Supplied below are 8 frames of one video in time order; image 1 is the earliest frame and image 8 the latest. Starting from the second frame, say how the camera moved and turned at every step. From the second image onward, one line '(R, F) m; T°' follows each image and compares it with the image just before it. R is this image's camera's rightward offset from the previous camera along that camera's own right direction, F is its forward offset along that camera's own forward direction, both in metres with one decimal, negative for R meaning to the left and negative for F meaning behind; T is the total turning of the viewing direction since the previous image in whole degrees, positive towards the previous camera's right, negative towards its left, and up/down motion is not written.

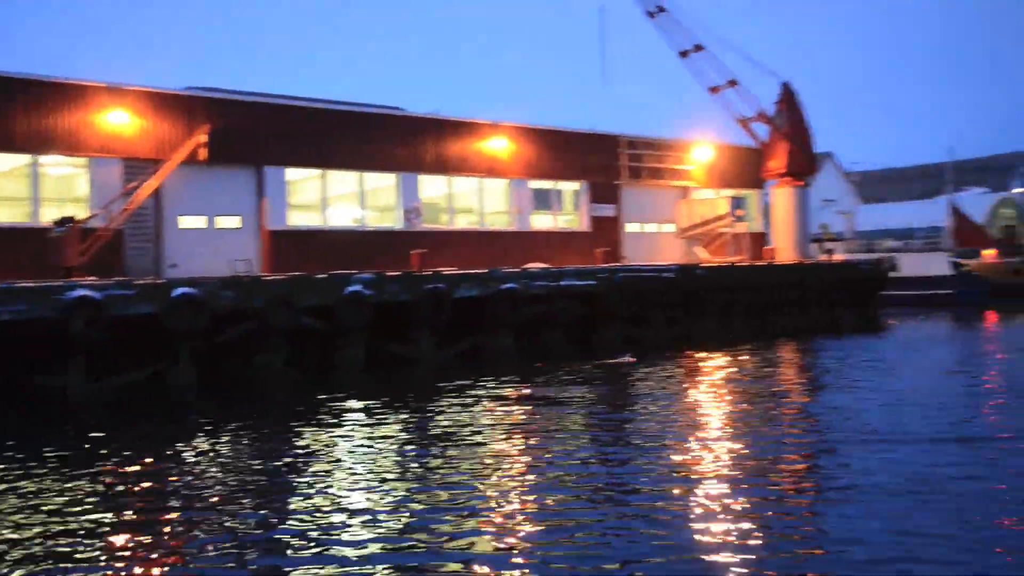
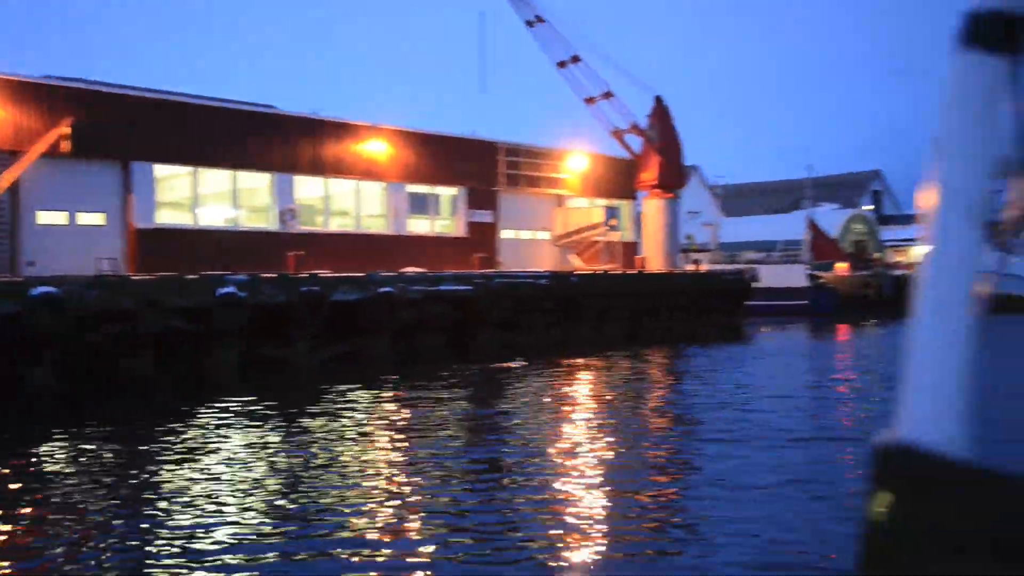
(-0.1, -0.1) m; +8°
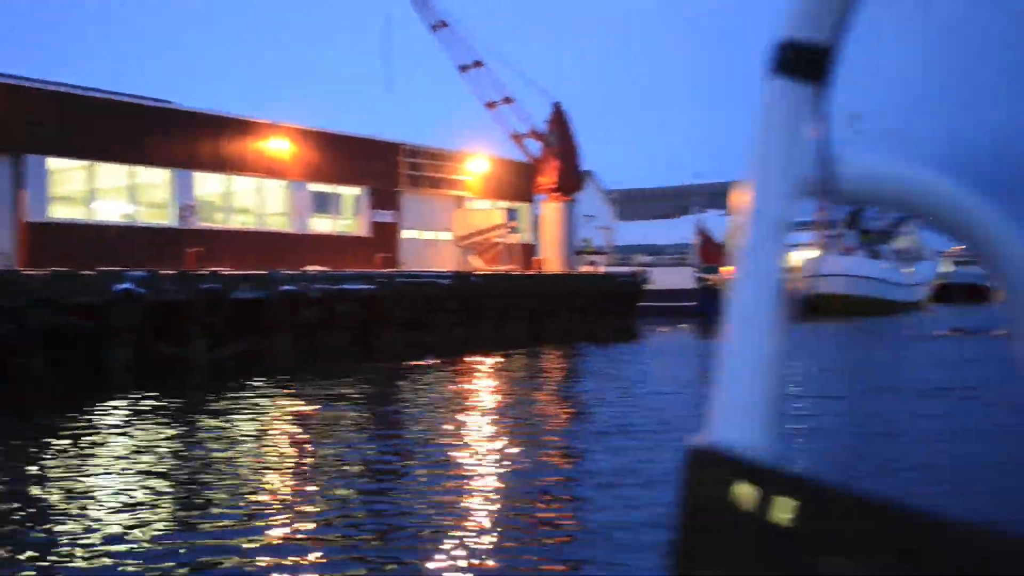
(-0.3, -0.3) m; +7°
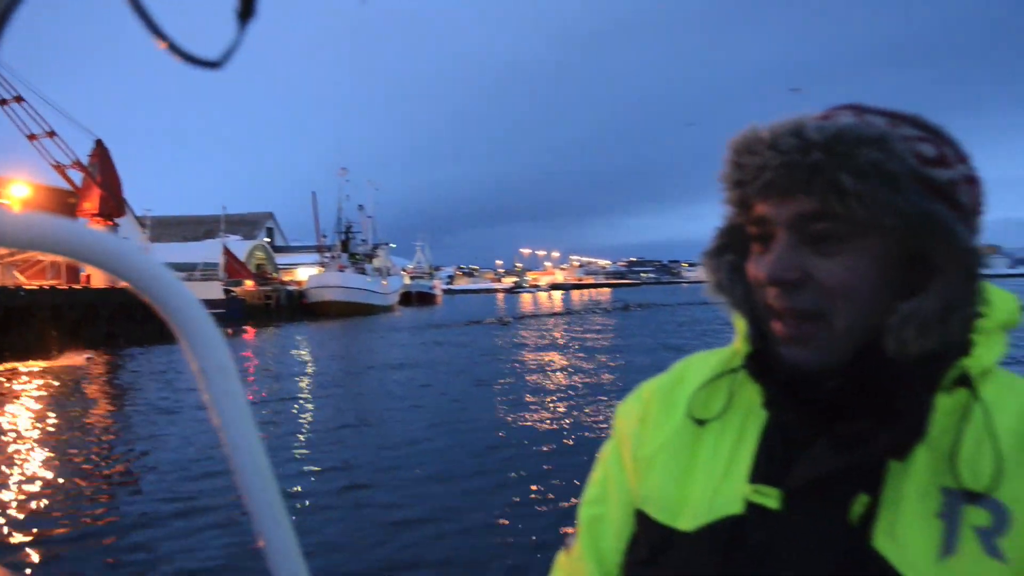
(-1.7, -1.6) m; +17°
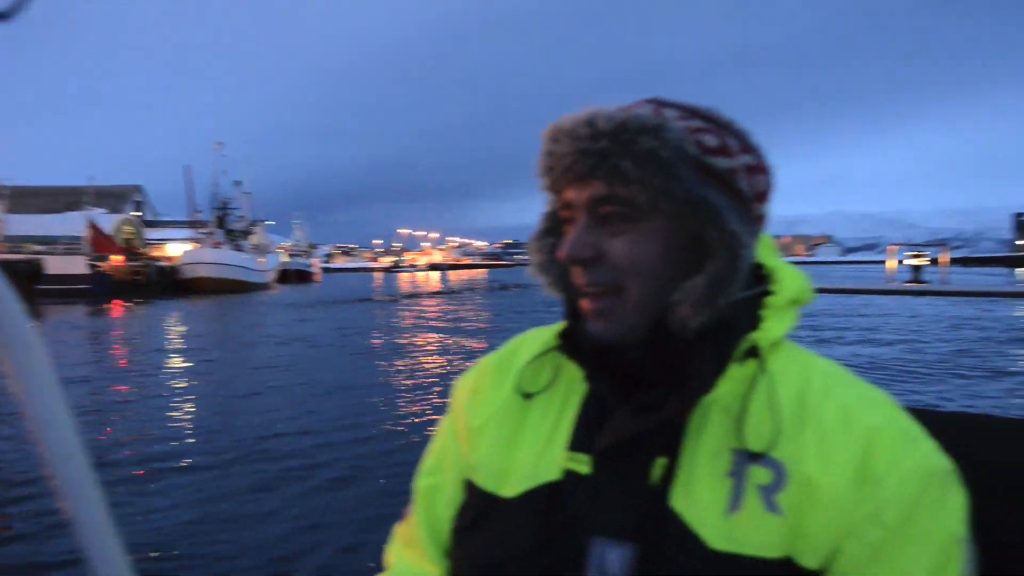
(+0.1, -0.1) m; +5°
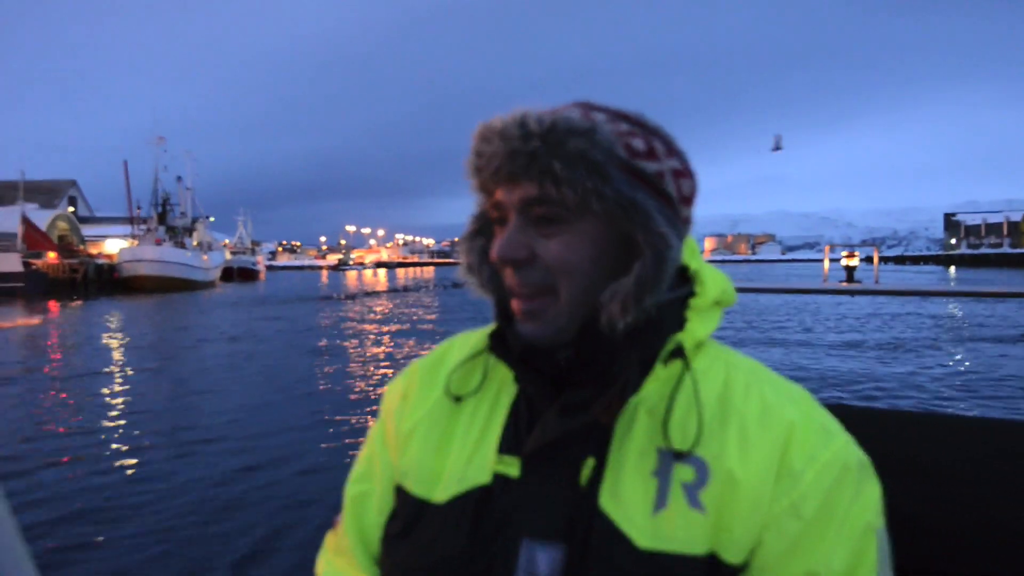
(+0.1, 0.0) m; +2°
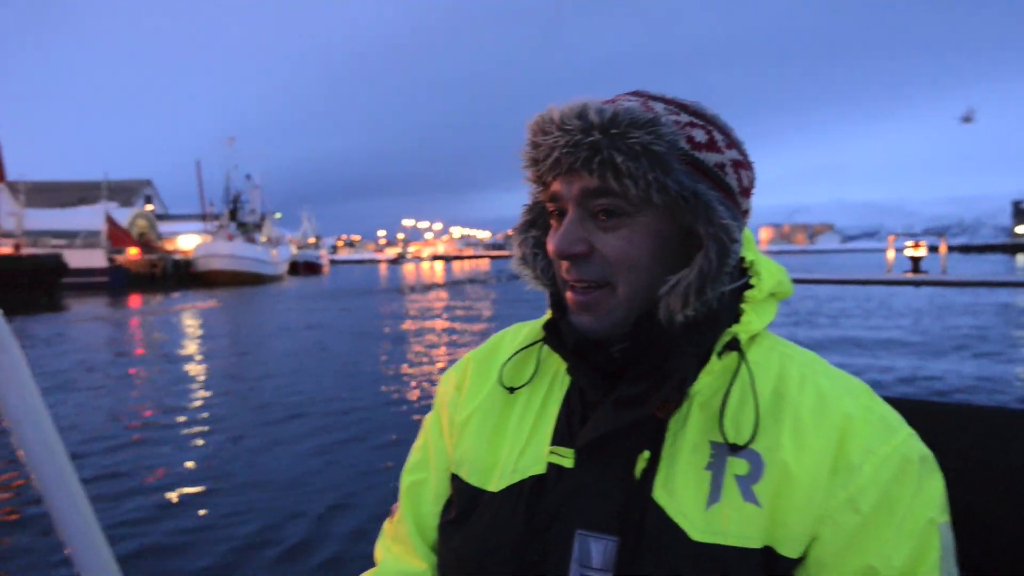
(0.0, 0.0) m; -4°
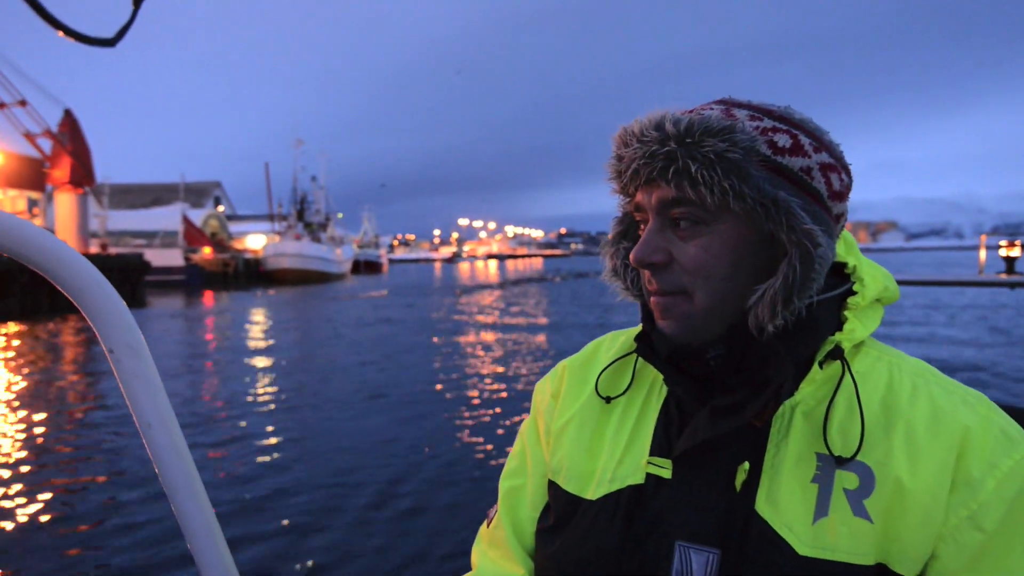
(-0.1, 0.0) m; -2°
